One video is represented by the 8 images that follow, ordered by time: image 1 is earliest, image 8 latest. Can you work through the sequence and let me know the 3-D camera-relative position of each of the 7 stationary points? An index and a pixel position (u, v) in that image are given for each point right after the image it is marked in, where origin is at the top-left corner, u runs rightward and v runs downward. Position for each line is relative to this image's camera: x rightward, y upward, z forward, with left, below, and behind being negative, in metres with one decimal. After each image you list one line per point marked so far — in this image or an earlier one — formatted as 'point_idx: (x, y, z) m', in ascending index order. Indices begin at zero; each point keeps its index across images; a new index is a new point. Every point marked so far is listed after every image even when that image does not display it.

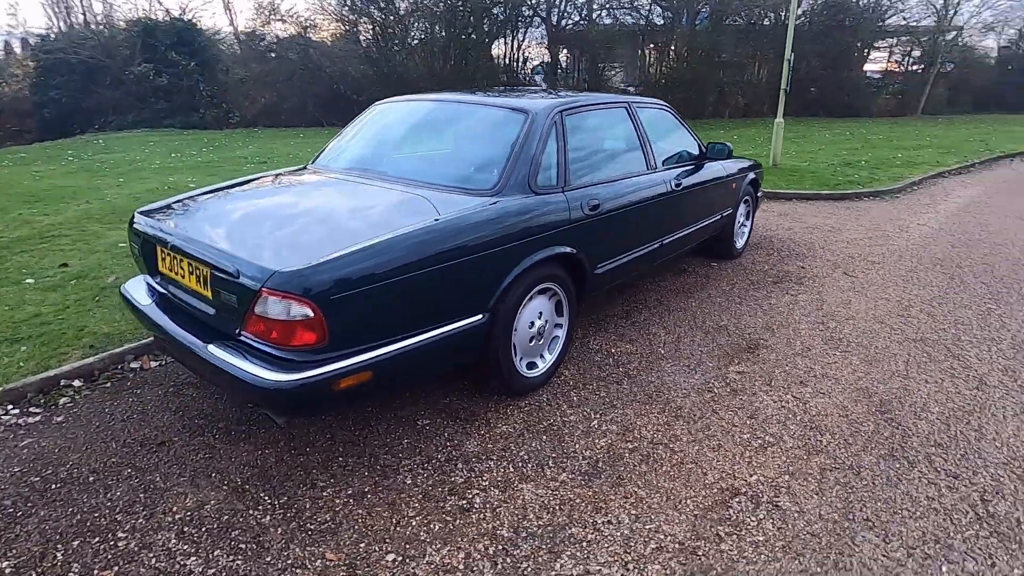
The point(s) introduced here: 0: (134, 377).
0: (-2.4, -0.6, +3.5) m
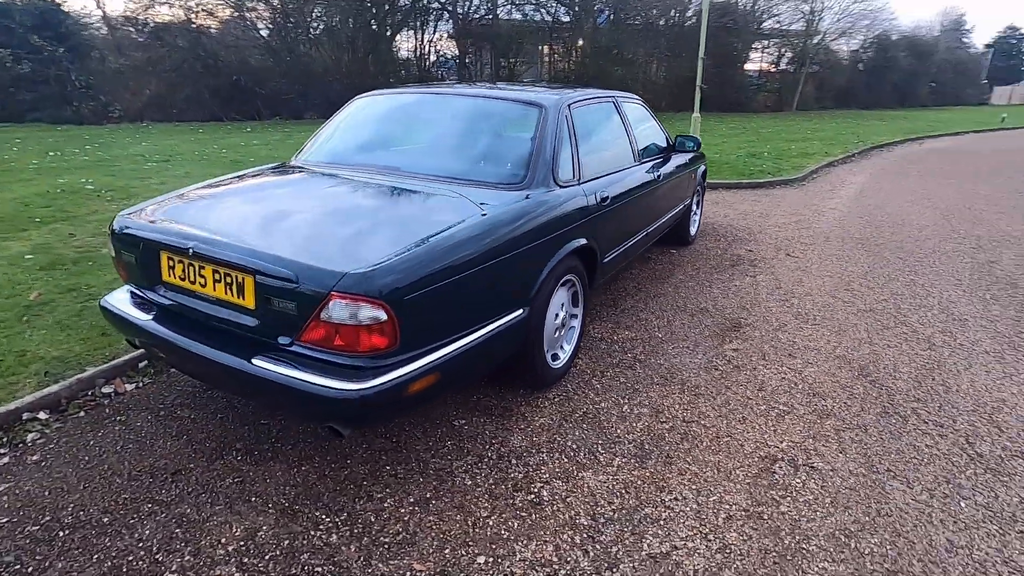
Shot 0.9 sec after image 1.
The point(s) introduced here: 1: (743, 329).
0: (-2.3, -0.7, +3.1) m
1: (+1.8, -0.3, +4.2) m
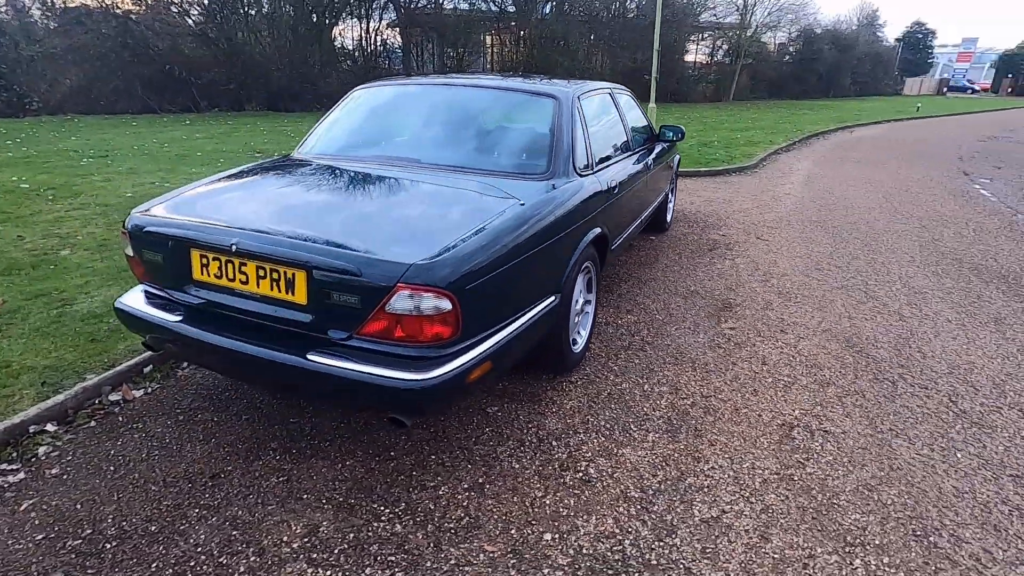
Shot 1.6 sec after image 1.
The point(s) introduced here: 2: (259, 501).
0: (-2.1, -0.7, +2.9) m
1: (+1.8, -0.2, +4.4) m
2: (-1.1, -0.9, +2.3) m
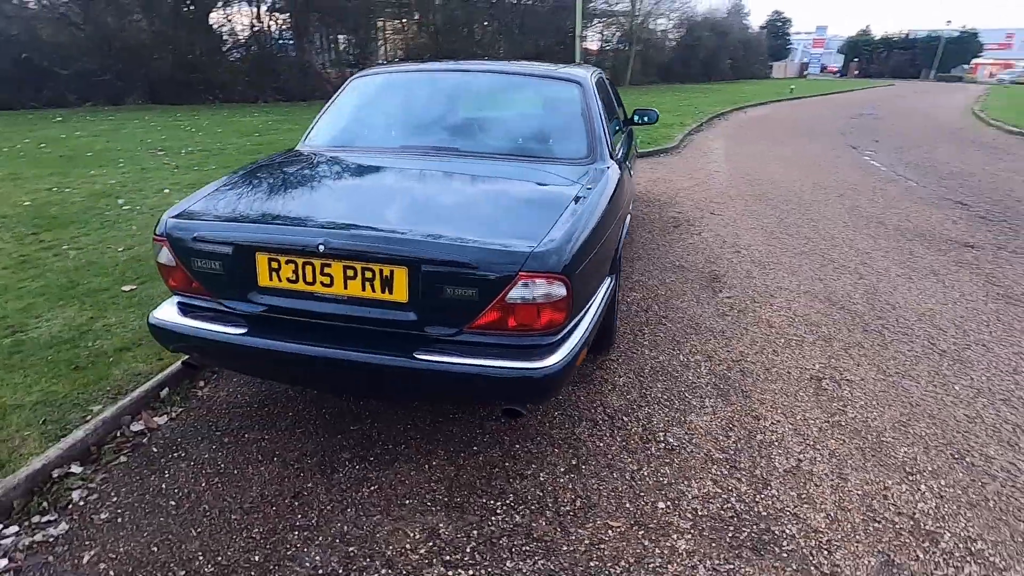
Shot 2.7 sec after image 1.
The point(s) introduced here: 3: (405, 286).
0: (-1.8, -0.8, +2.6) m
1: (+1.9, +0.1, +4.7) m
2: (-0.6, -0.9, +2.2) m
3: (-0.4, 0.0, +2.1) m
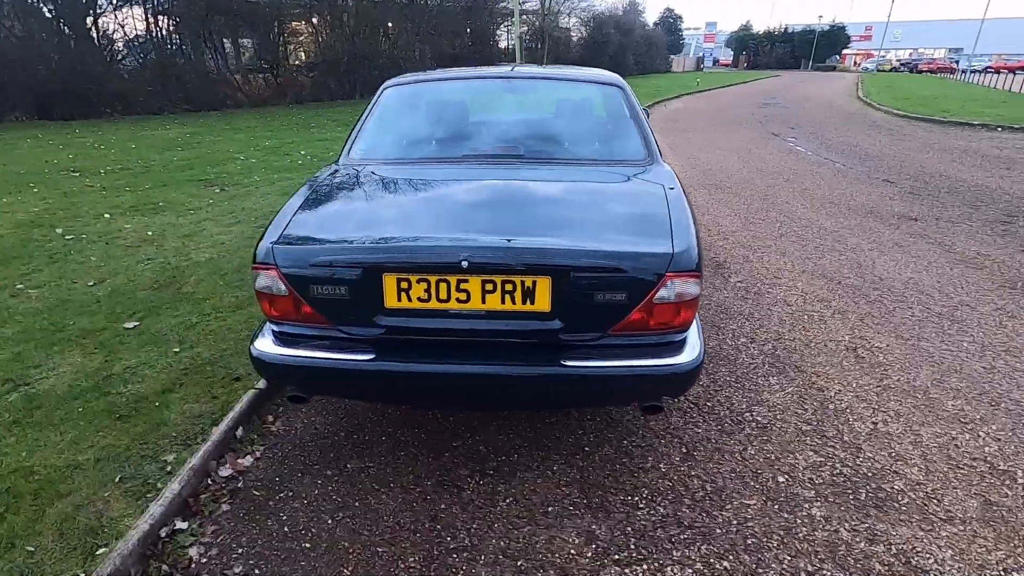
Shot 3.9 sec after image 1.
0: (-1.2, -0.9, +2.4) m
1: (+2.0, +0.2, +5.0) m
2: (0.0, -1.0, +2.2) m
3: (+0.1, 0.0, +2.1) m
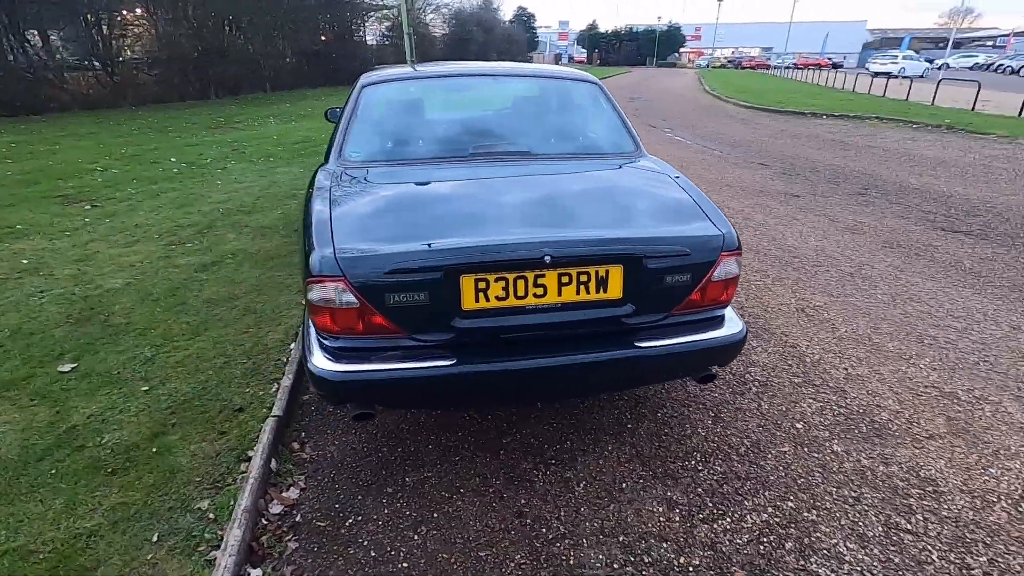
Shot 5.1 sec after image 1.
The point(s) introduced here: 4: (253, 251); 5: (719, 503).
0: (-0.8, -1.0, +2.3) m
1: (+1.6, +0.4, +5.5) m
2: (+0.4, -0.9, +2.3) m
3: (+0.4, 0.0, +2.2) m
4: (-2.5, +0.4, +5.3) m
5: (+0.9, -0.9, +2.3) m
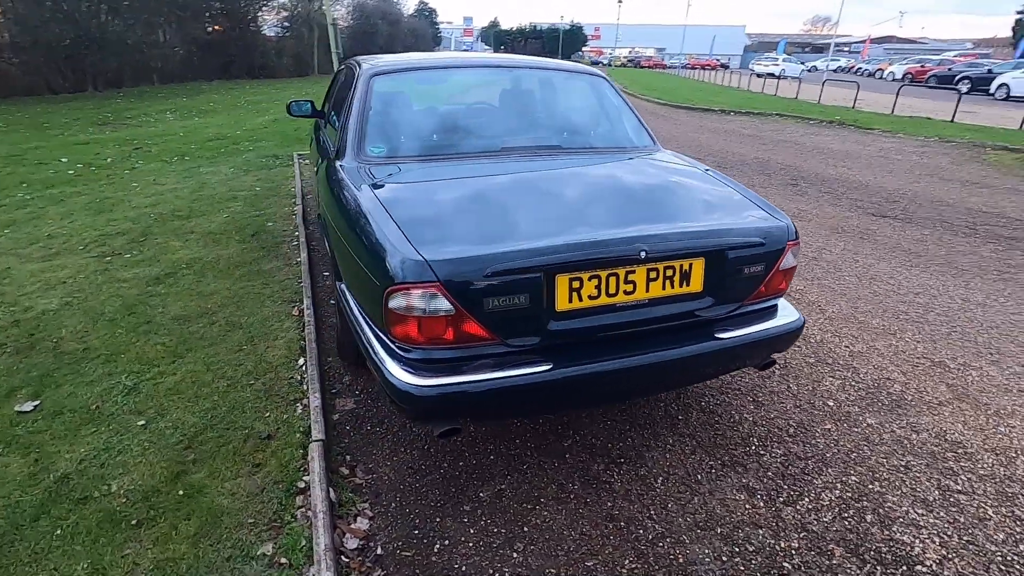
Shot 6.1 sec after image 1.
0: (-0.5, -1.0, +2.1) m
1: (+1.3, +0.5, +5.6) m
2: (+0.7, -0.9, +2.3) m
3: (+0.8, +0.1, +2.2) m
4: (-2.7, +0.3, +4.8) m
5: (+1.2, -0.9, +2.4) m
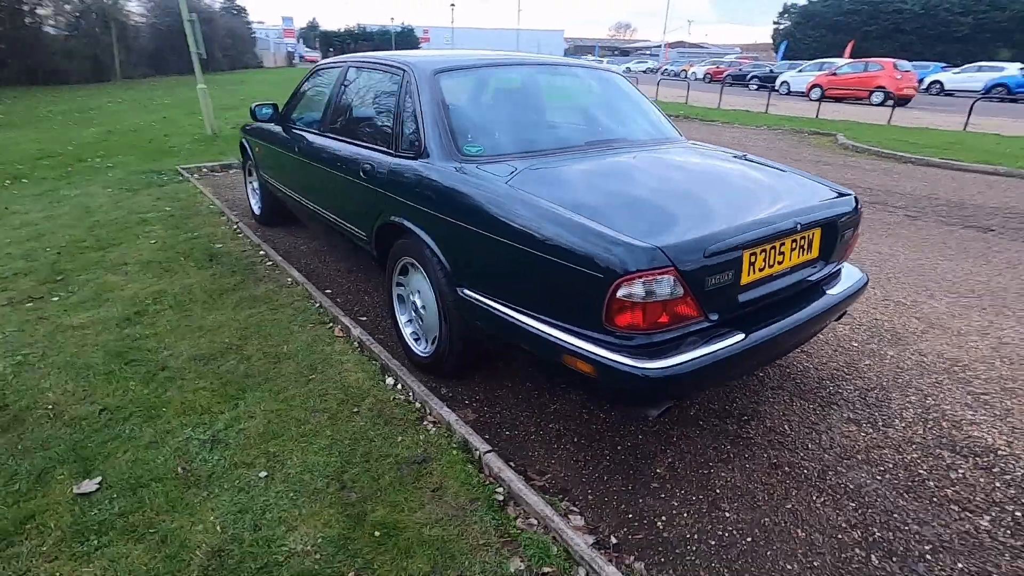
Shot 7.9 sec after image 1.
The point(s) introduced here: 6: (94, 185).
0: (+0.4, -1.0, +2.1) m
1: (+1.0, +0.7, +6.0) m
2: (+1.5, -0.8, +2.7) m
3: (+1.5, +0.2, +2.6) m
4: (-2.5, 0.0, +4.1) m
5: (+2.0, -0.7, +2.9) m
6: (-5.9, +1.5, +7.6) m
